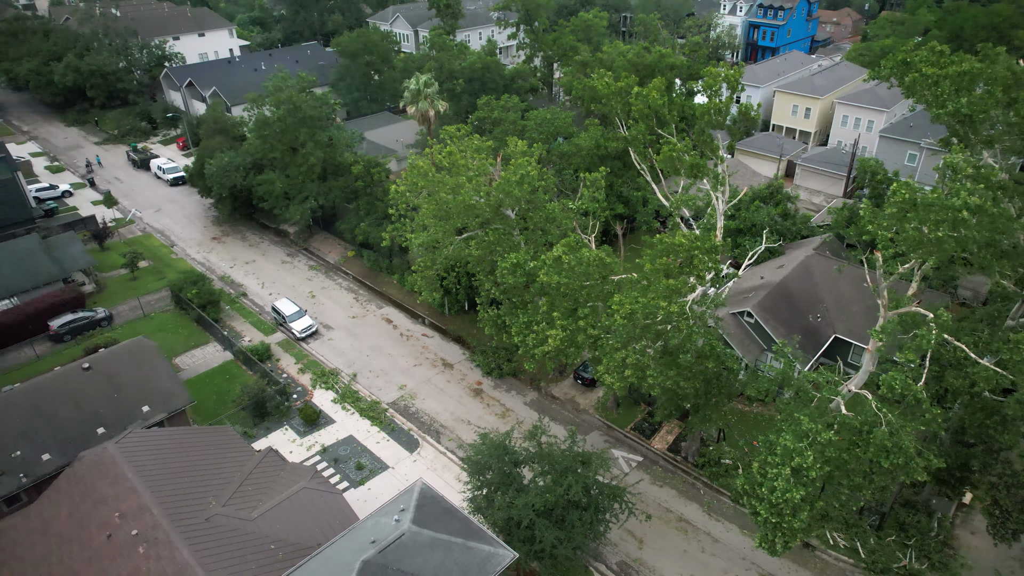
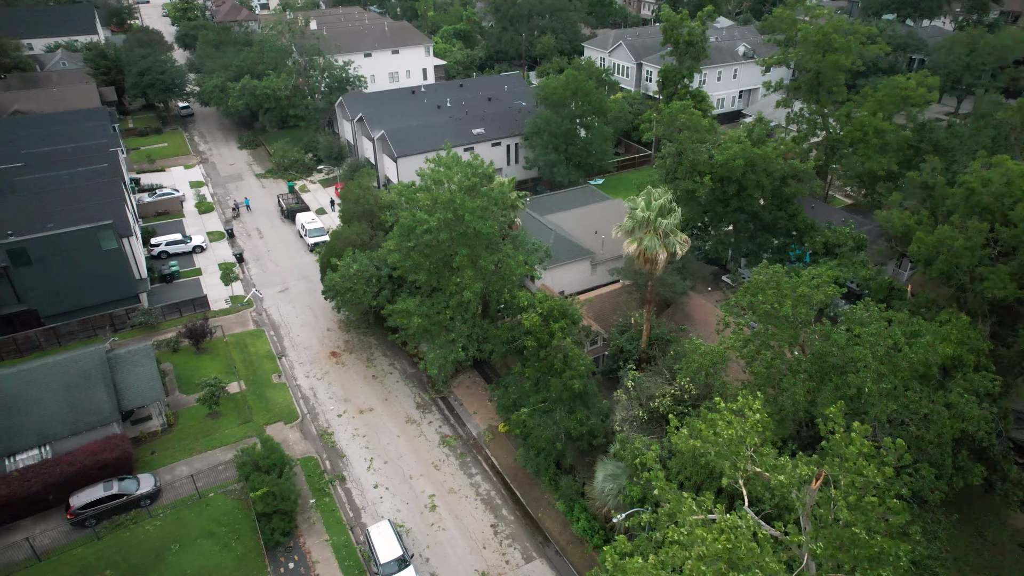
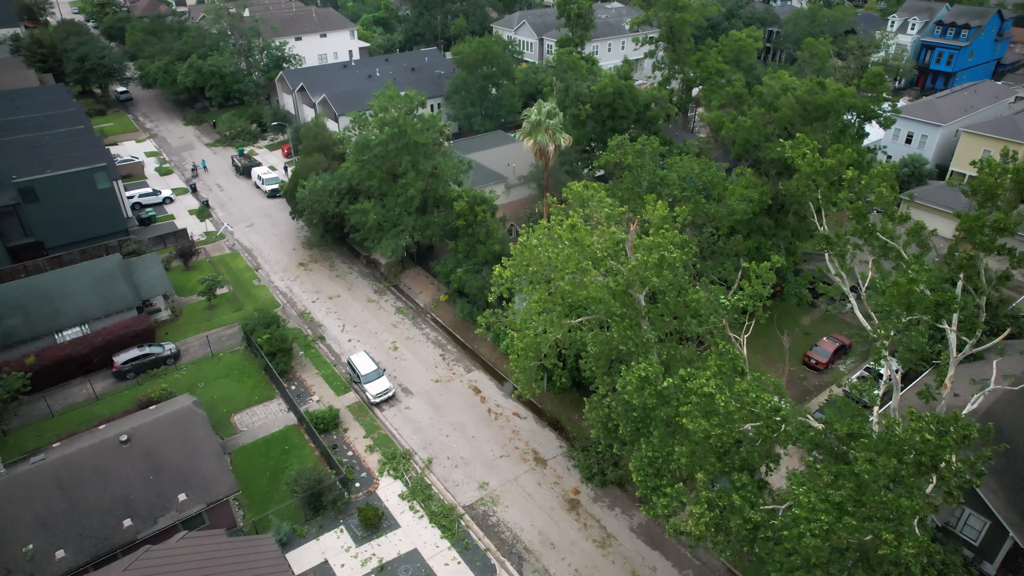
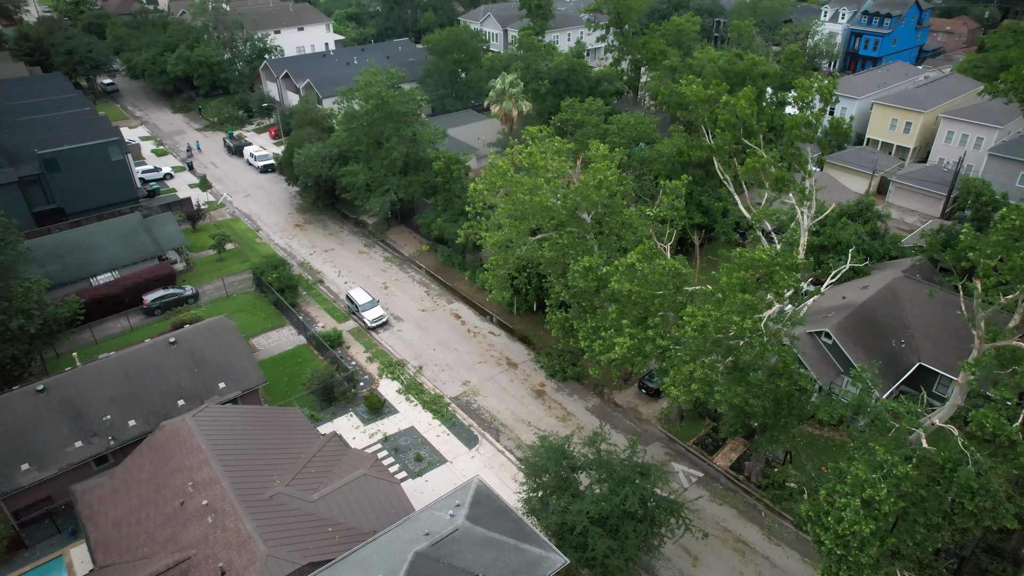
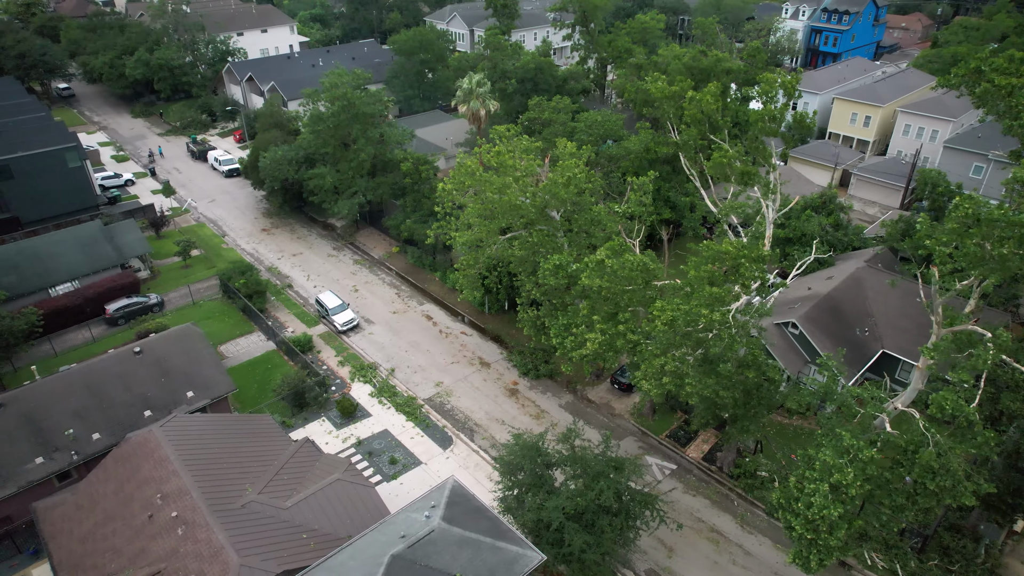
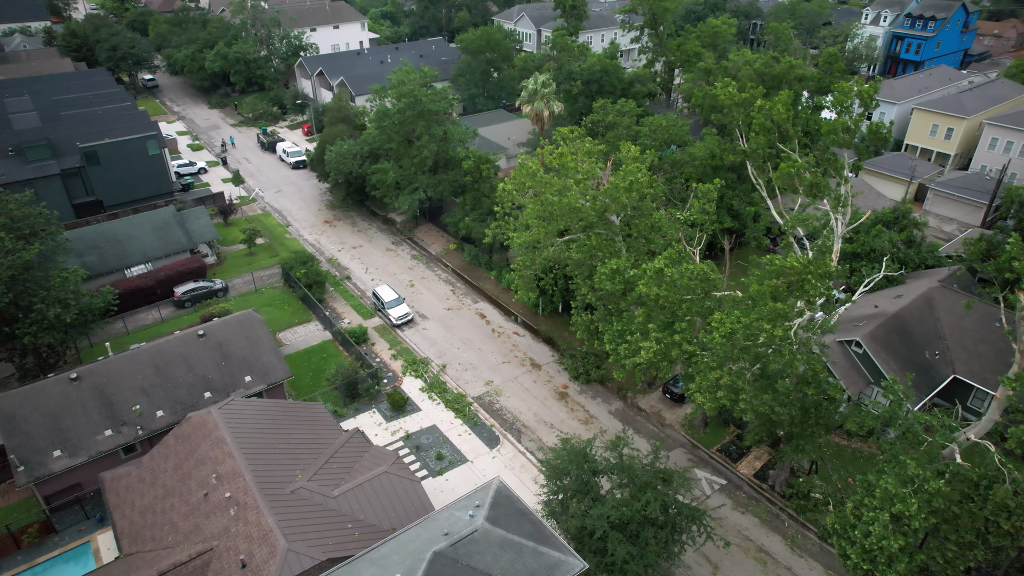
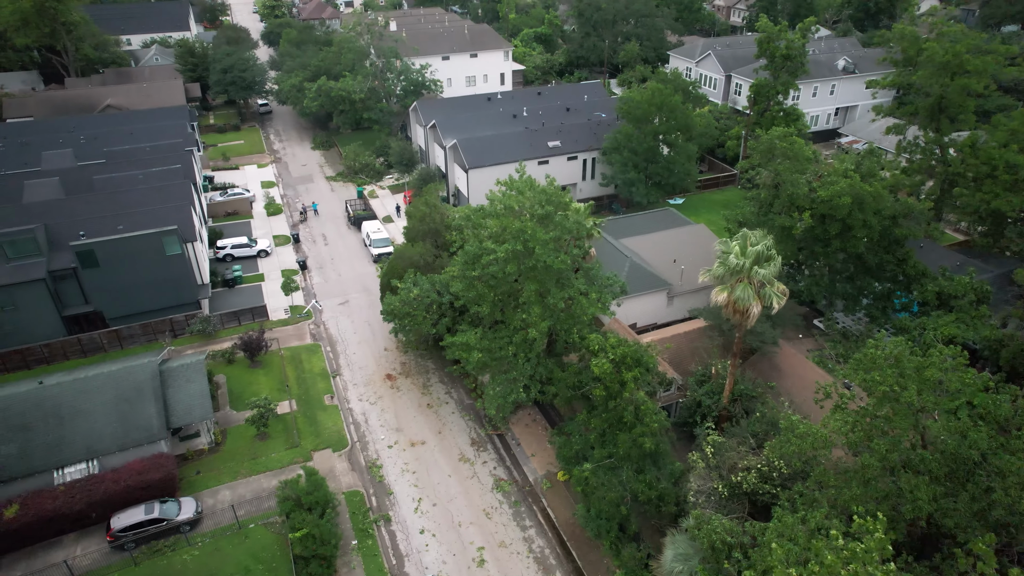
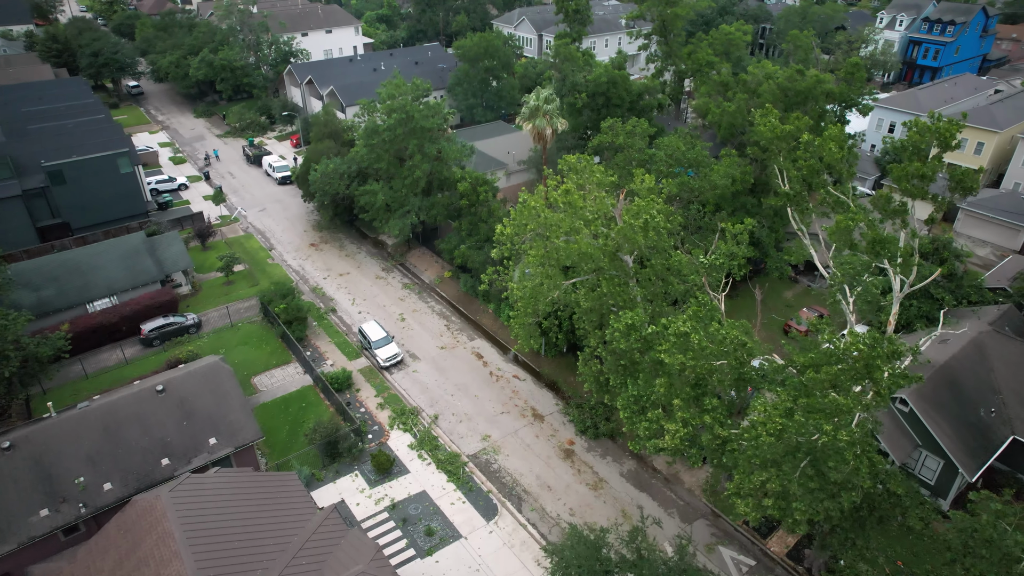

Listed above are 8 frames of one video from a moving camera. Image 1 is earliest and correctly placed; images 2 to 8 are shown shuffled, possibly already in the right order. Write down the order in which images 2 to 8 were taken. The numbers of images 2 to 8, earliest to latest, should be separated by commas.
5, 4, 6, 8, 3, 2, 7
